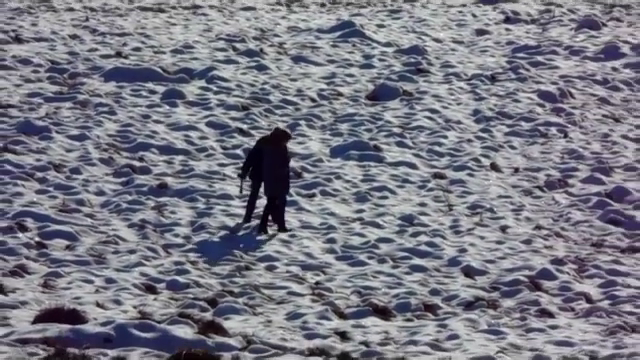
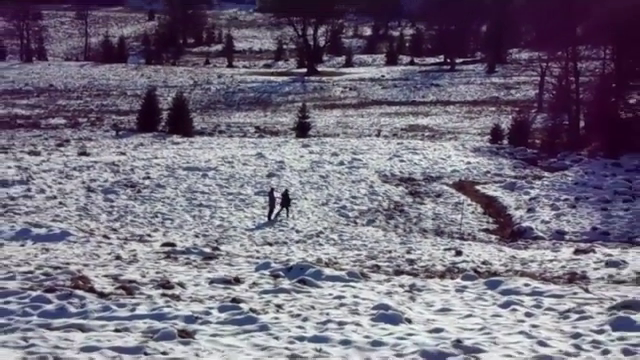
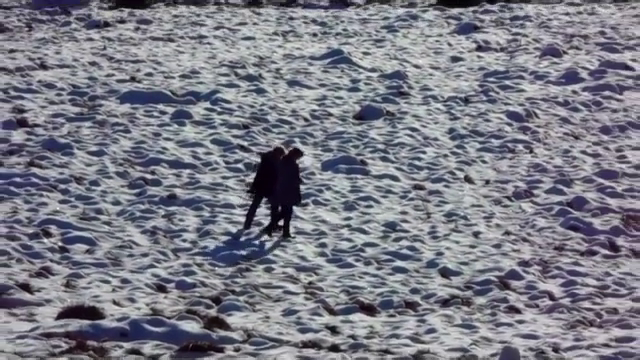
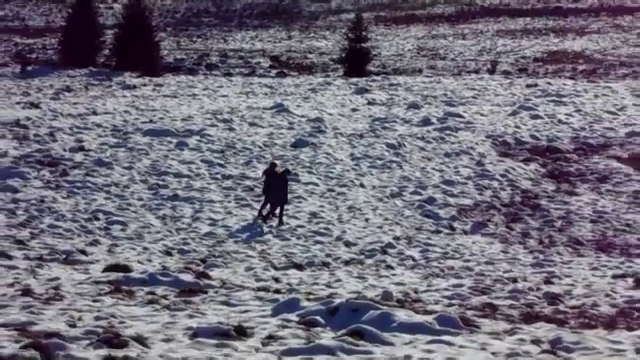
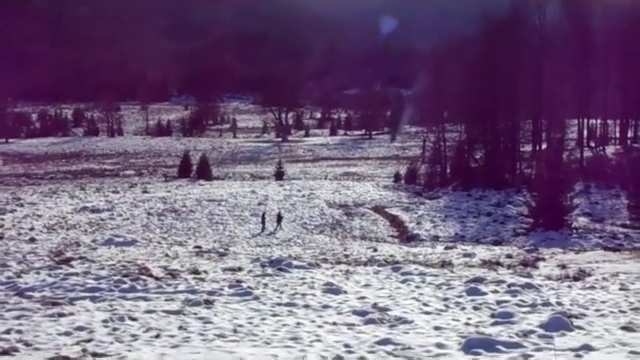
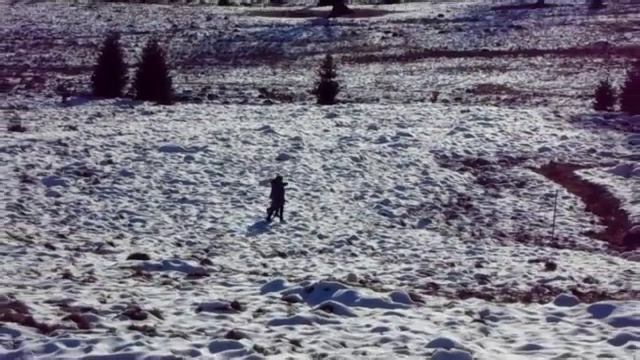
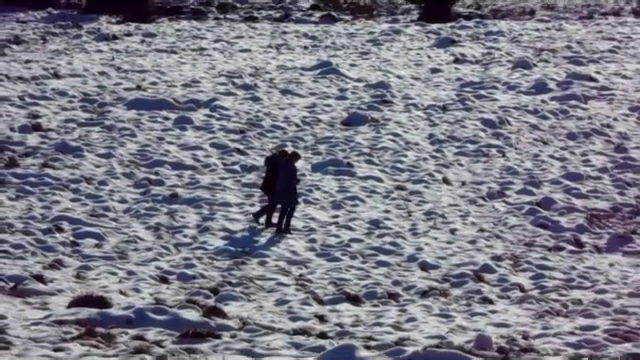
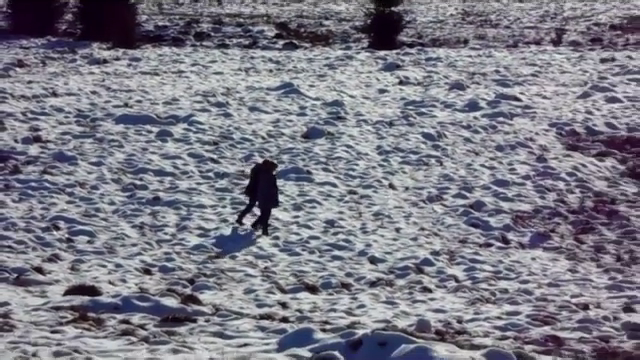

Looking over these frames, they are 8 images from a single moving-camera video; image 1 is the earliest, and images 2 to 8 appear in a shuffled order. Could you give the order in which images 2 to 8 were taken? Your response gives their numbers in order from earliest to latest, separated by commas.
3, 7, 8, 4, 6, 2, 5
